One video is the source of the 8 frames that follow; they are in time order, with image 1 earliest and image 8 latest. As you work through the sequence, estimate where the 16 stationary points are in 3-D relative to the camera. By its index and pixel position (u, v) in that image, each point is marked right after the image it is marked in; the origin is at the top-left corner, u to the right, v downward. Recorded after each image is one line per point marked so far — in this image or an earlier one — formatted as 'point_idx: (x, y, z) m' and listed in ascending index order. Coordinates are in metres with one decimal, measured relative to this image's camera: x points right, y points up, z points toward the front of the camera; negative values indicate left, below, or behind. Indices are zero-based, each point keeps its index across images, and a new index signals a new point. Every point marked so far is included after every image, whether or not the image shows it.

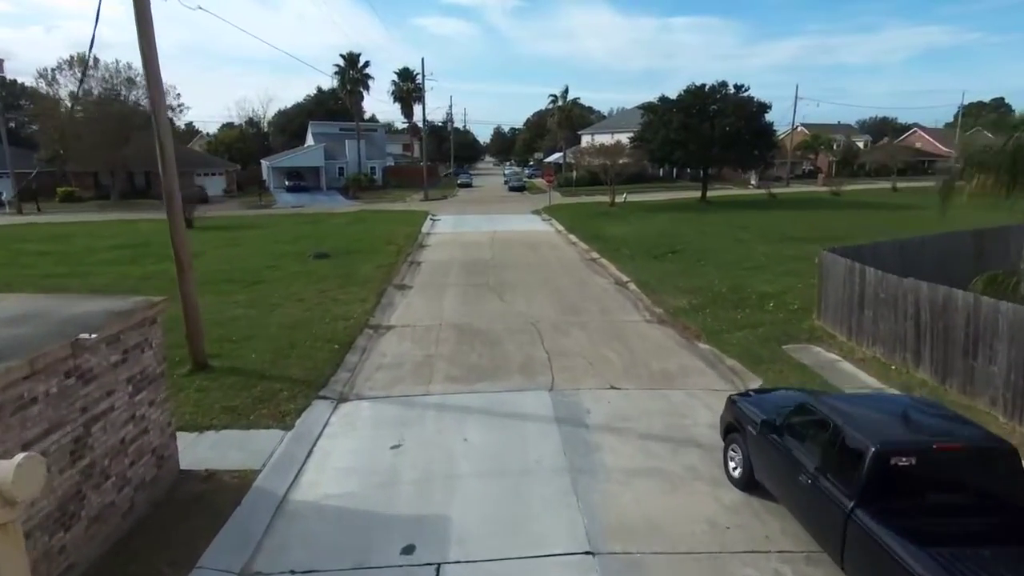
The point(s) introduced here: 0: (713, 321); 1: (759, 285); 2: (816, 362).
0: (+3.4, -0.6, +10.3) m
1: (+5.2, 0.0, +12.8) m
2: (+4.2, -1.0, +8.3) m
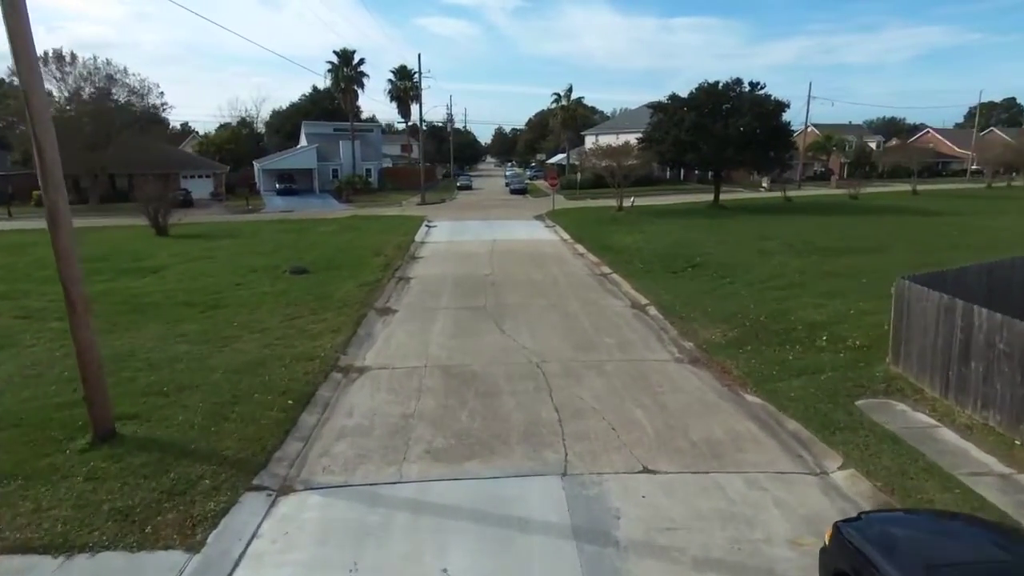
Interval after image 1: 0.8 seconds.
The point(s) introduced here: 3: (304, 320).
0: (+3.4, -1.1, +8.4) m
1: (+5.3, -0.4, +10.9) m
2: (+4.2, -1.5, +6.4) m
3: (-3.7, -0.6, +10.7) m
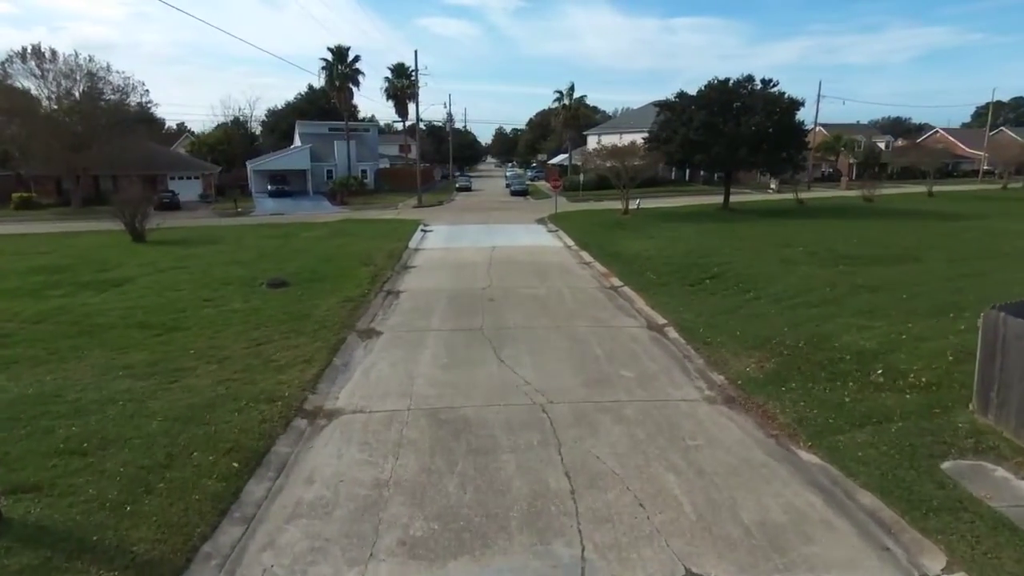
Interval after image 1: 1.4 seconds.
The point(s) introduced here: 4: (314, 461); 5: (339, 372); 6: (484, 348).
0: (+3.4, -1.4, +7.0) m
1: (+5.3, -0.8, +9.5) m
2: (+4.2, -1.8, +5.0) m
3: (-3.7, -0.9, +9.3) m
4: (-2.0, -1.7, +6.0) m
5: (-2.4, -1.2, +8.5) m
6: (-0.4, -0.9, +9.4) m
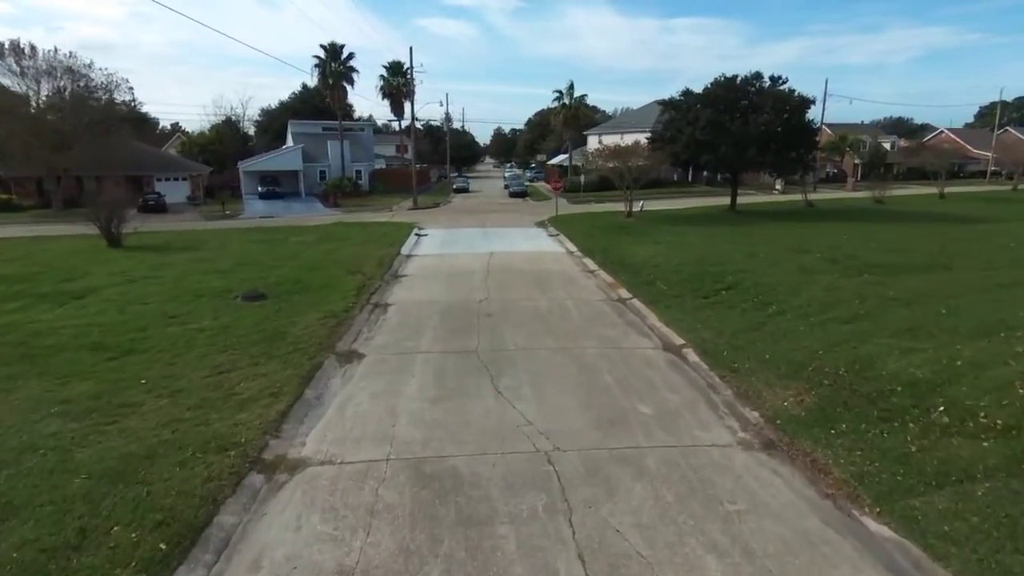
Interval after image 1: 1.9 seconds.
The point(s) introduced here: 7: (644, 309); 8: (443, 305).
0: (+3.4, -1.6, +5.8) m
1: (+5.3, -1.0, +8.3) m
2: (+4.2, -2.1, +3.8) m
3: (-3.7, -1.2, +8.1) m
4: (-2.0, -2.0, +4.9) m
5: (-2.4, -1.4, +7.3) m
6: (-0.4, -1.2, +8.2) m
7: (+2.6, -0.4, +11.8) m
8: (-1.4, -0.3, +12.1) m
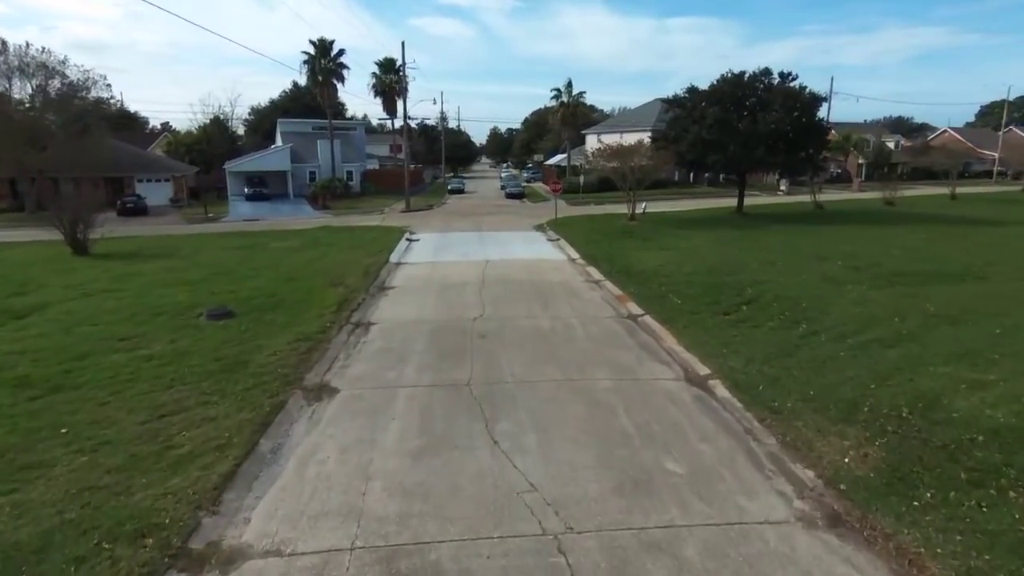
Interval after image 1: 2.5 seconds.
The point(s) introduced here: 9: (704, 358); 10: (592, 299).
0: (+3.4, -1.9, +4.5) m
1: (+5.2, -1.3, +7.0) m
2: (+4.2, -2.4, +2.5) m
3: (-3.7, -1.5, +6.8) m
4: (-2.0, -2.3, +3.5) m
5: (-2.5, -1.7, +5.9) m
6: (-0.5, -1.5, +6.9) m
7: (+2.6, -0.7, +10.5) m
8: (-1.4, -0.6, +10.8) m
9: (+2.9, -1.0, +9.0) m
10: (+1.7, -0.2, +12.8) m
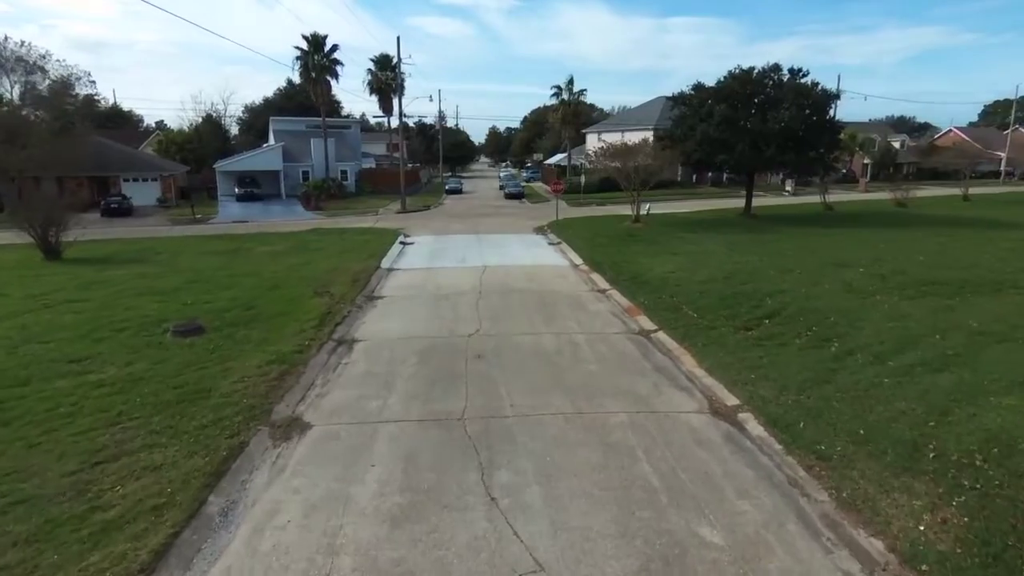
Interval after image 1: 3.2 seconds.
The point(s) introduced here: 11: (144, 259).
0: (+3.5, -2.2, +3.4) m
1: (+5.2, -1.5, +6.0) m
2: (+4.2, -2.6, +1.5) m
3: (-3.7, -1.7, +5.7) m
4: (-2.0, -2.5, +2.4) m
5: (-2.4, -2.0, +4.9) m
6: (-0.5, -1.7, +5.8) m
7: (+2.6, -0.9, +9.4) m
8: (-1.4, -0.9, +9.7) m
9: (+2.9, -1.3, +7.9) m
10: (+1.7, -0.5, +11.7) m
11: (-10.3, +0.8, +17.0) m
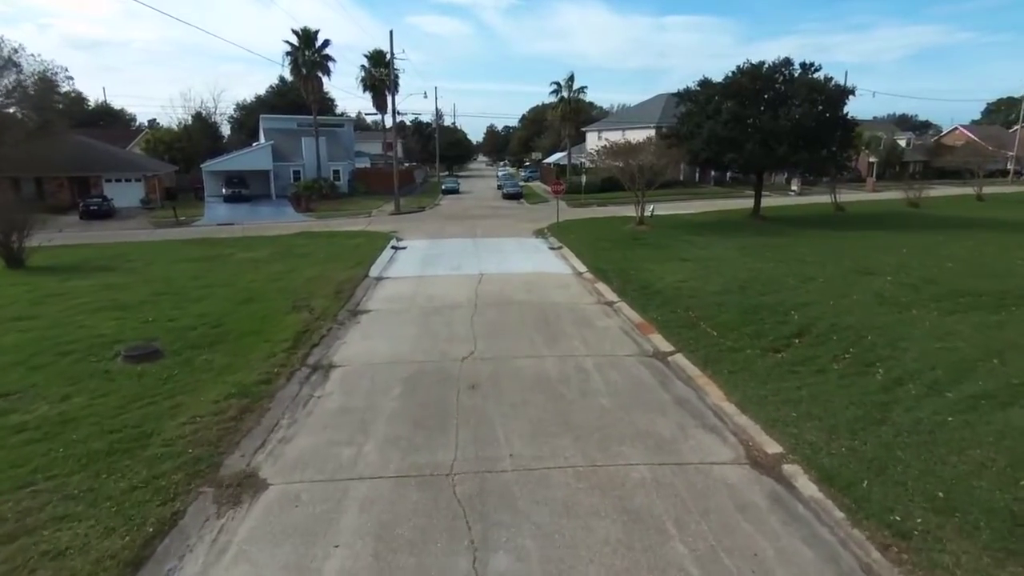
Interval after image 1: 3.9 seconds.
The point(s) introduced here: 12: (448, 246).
0: (+3.5, -2.4, +2.3) m
1: (+5.2, -1.8, +4.8) m
2: (+4.2, -2.9, +0.3) m
3: (-3.7, -2.0, +4.5) m
4: (-2.0, -2.8, +1.2) m
5: (-2.4, -2.2, +3.7) m
6: (-0.5, -2.0, +4.6) m
7: (+2.5, -1.2, +8.2) m
8: (-1.4, -1.1, +8.5) m
9: (+2.9, -1.5, +6.7) m
10: (+1.7, -0.7, +10.5) m
11: (-10.4, +0.6, +15.8) m
12: (-2.1, +1.4, +19.5) m
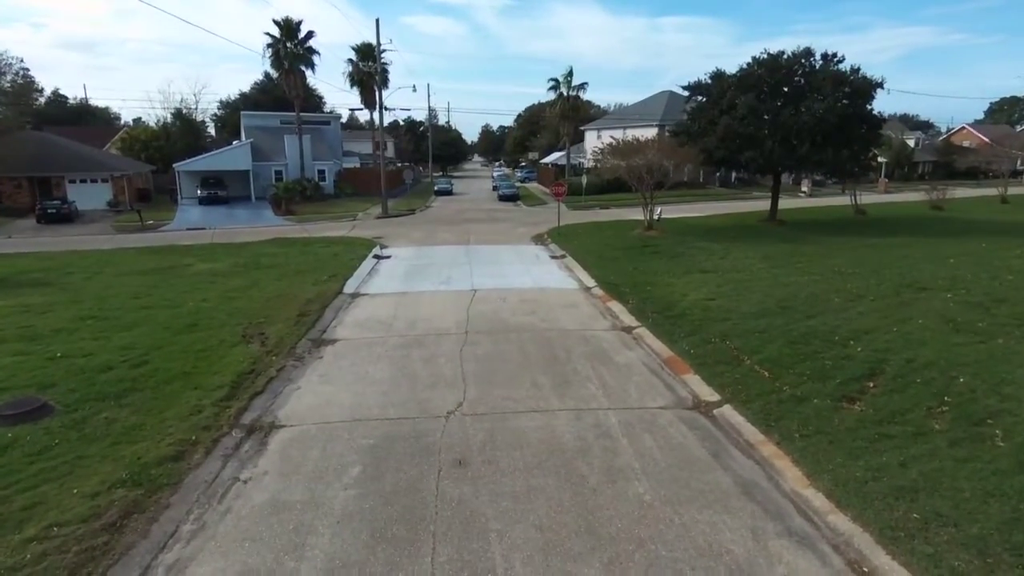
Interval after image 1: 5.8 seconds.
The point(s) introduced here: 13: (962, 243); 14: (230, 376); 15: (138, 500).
0: (+3.5, -2.8, +0.2) m
1: (+5.3, -2.2, +2.7) m
2: (+4.3, -3.2, -1.8) m
3: (-3.7, -2.3, +2.3) m
4: (-1.9, -3.2, -0.9) m
5: (-2.4, -2.6, +1.5) m
6: (-0.4, -2.4, +2.5) m
7: (+2.5, -1.6, +6.2) m
8: (-1.4, -1.5, +6.4) m
9: (+2.9, -1.9, +4.6) m
10: (+1.6, -1.1, +8.5) m
11: (-10.4, +0.2, +13.6) m
12: (-2.2, +1.0, +17.4) m
13: (+14.2, +1.4, +18.9) m
14: (-3.7, -1.1, +7.9) m
15: (-3.1, -1.8, +5.1) m
